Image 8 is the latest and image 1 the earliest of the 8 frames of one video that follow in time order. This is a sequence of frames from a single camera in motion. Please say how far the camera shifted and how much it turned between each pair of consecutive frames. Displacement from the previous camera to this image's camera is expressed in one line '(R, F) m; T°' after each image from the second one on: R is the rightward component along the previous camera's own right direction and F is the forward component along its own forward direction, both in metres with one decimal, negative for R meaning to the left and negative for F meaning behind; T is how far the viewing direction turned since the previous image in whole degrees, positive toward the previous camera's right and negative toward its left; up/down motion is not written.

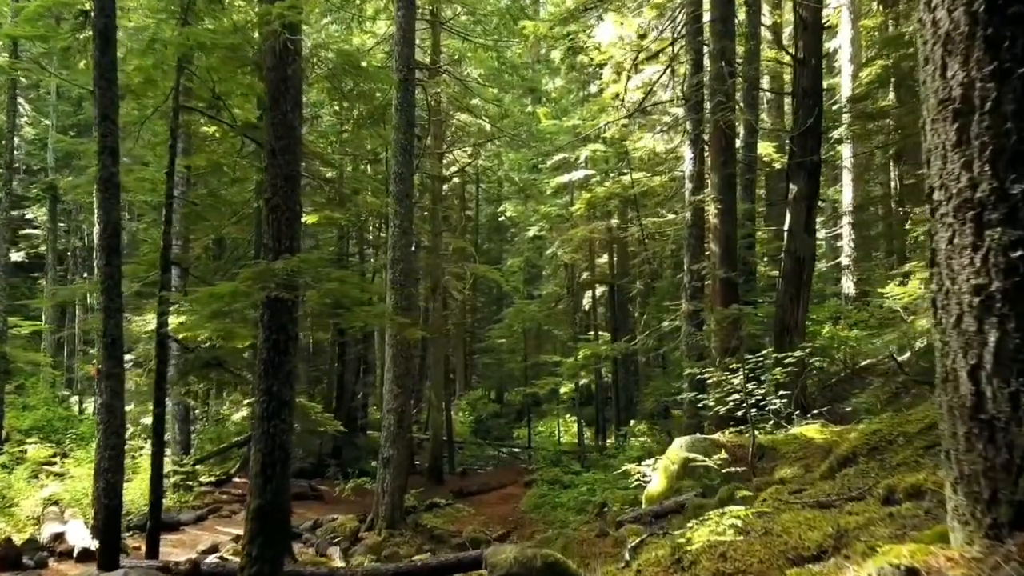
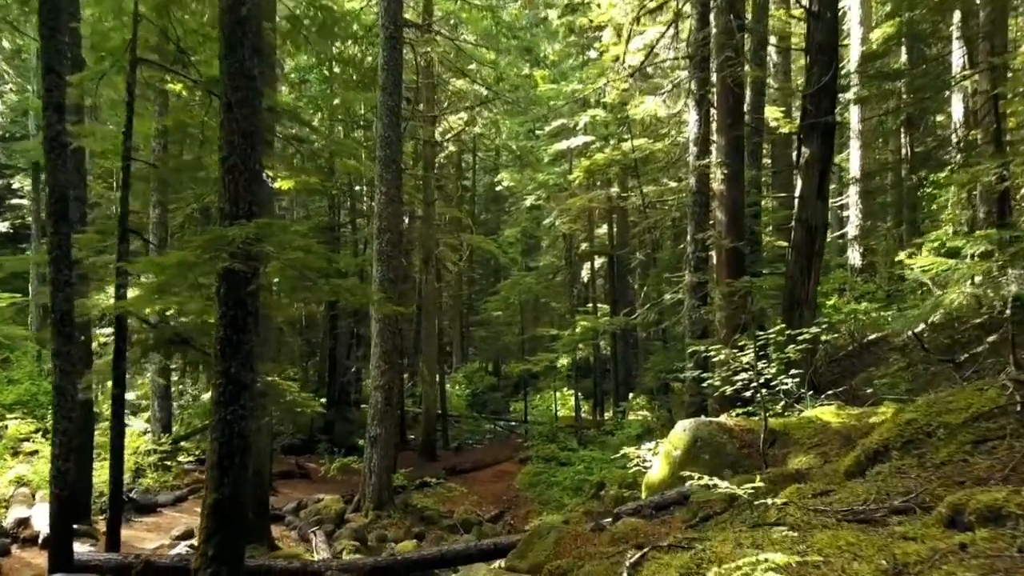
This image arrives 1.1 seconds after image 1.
(+0.1, +0.7) m; 0°
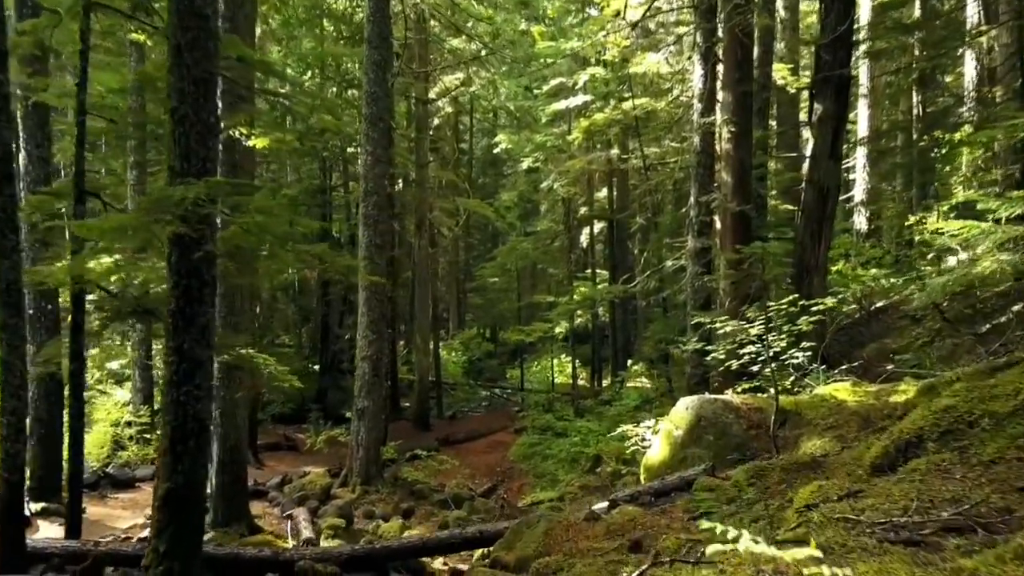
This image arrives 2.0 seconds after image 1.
(+0.1, +0.6) m; 0°
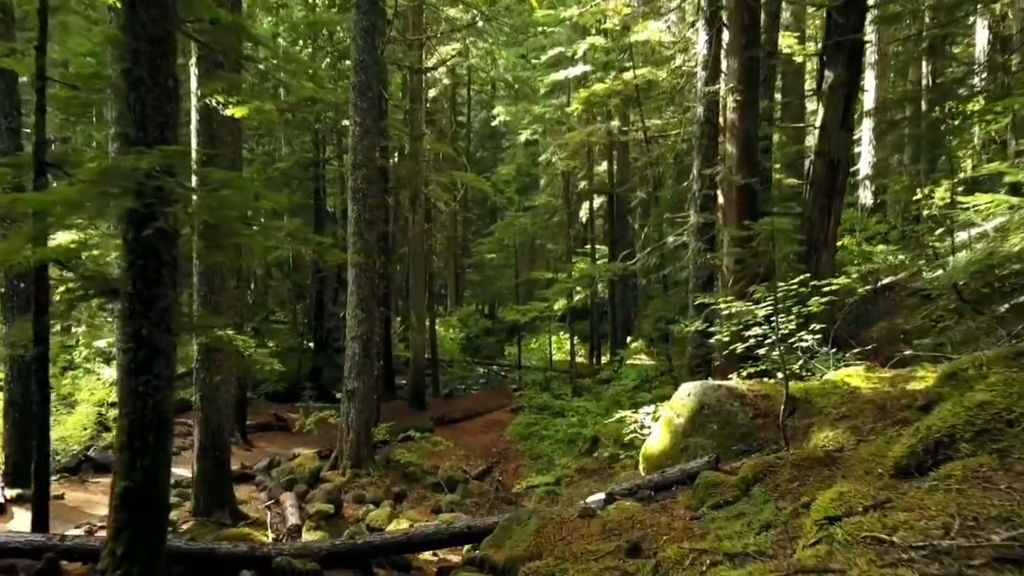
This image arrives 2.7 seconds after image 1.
(+0.1, +0.4) m; 0°
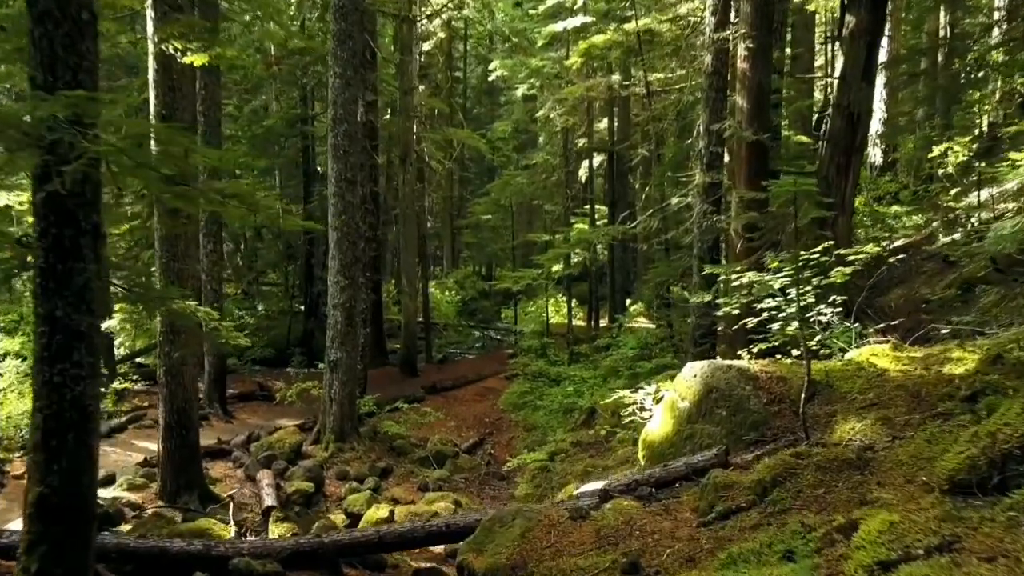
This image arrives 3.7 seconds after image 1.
(+0.1, +0.7) m; 0°
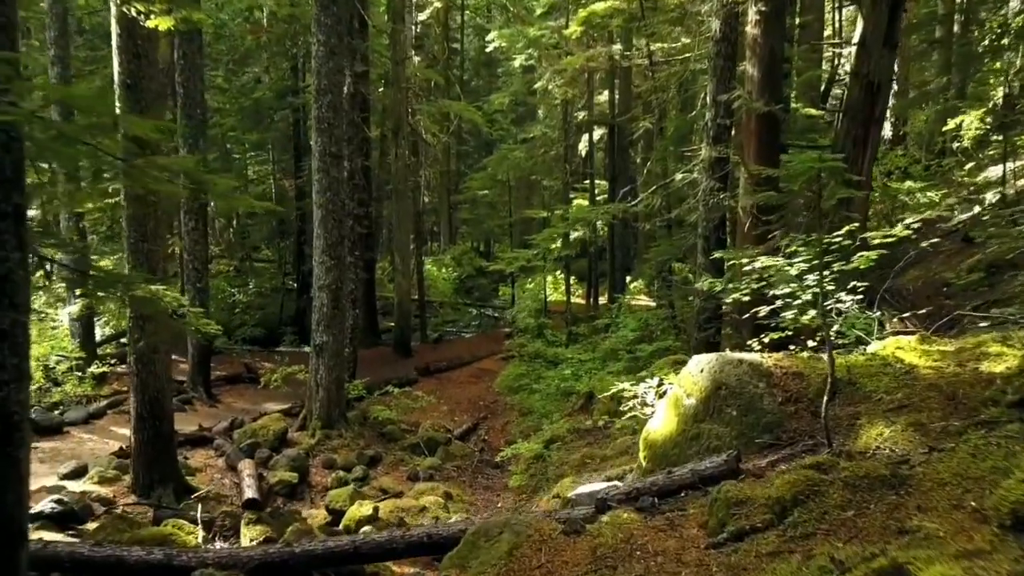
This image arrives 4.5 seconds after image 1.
(+0.1, +0.5) m; 0°
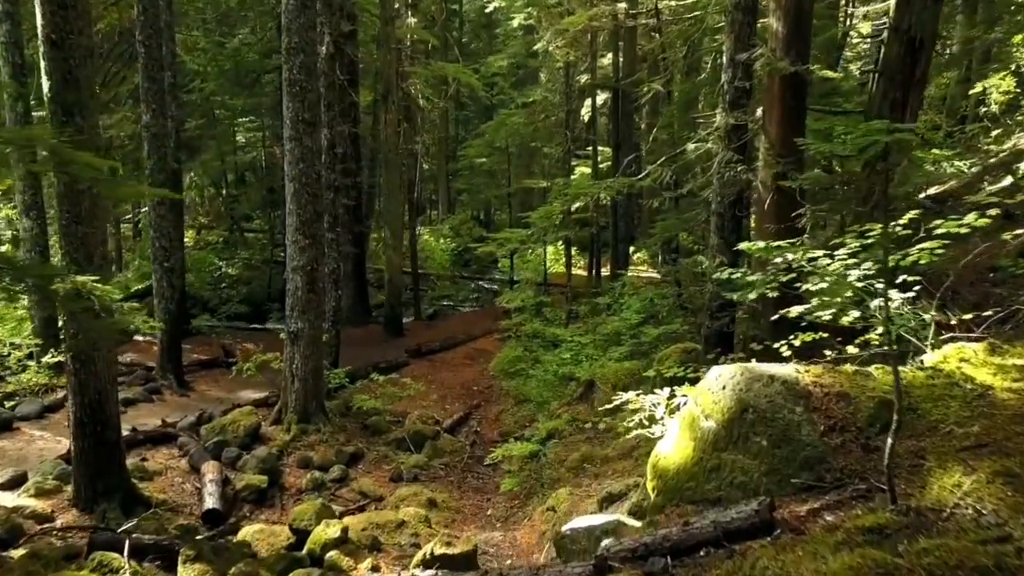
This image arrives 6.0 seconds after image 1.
(+0.1, +1.0) m; 0°
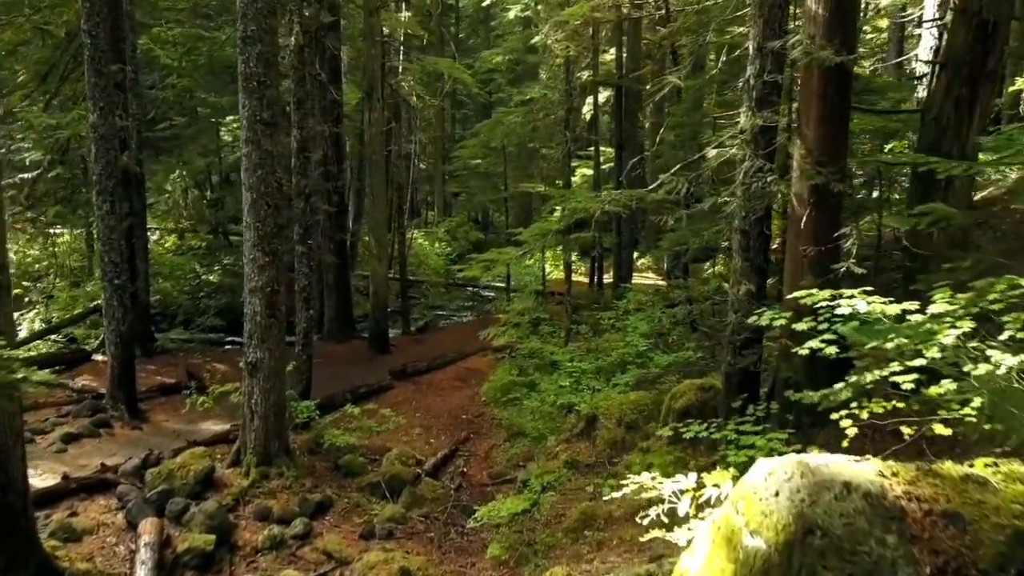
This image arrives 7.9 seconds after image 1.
(+0.1, +1.2) m; 0°
